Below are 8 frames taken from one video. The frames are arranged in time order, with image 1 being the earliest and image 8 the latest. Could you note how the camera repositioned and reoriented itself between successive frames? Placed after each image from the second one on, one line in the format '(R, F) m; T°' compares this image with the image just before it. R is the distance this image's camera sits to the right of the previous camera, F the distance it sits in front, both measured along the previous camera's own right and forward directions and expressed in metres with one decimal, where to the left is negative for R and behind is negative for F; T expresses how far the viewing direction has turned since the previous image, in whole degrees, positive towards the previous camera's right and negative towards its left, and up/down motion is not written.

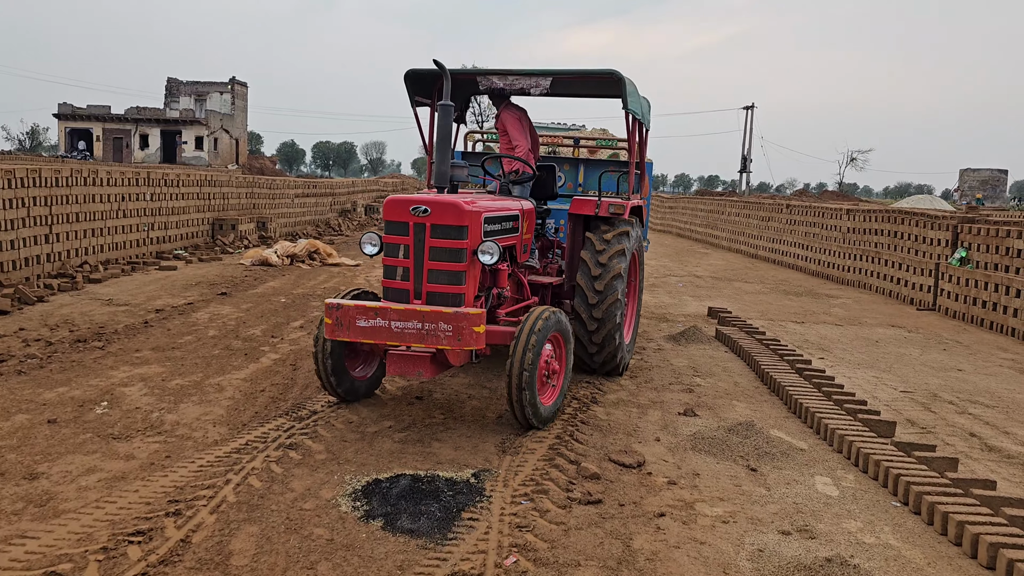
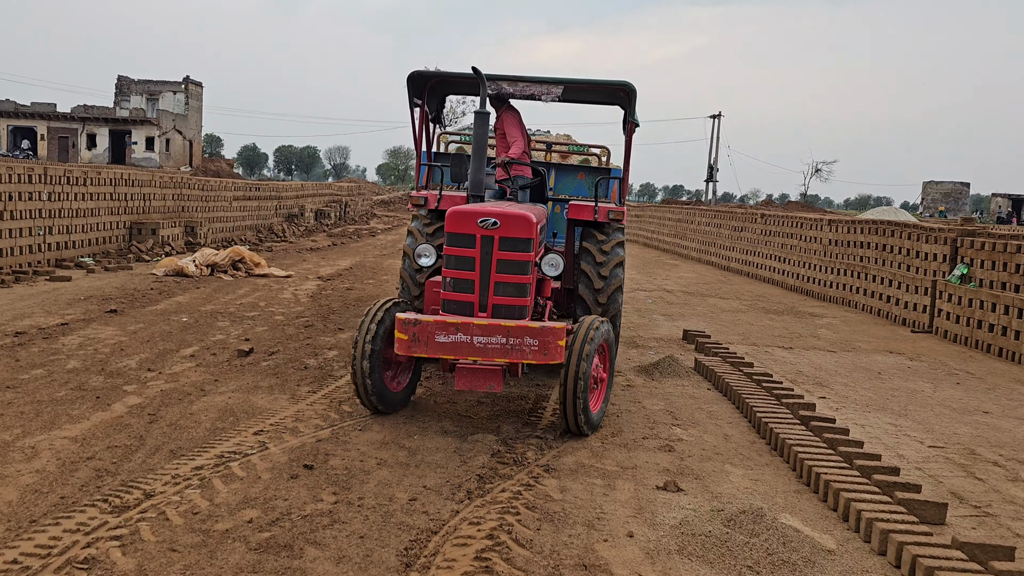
(+0.2, +1.4) m; +2°
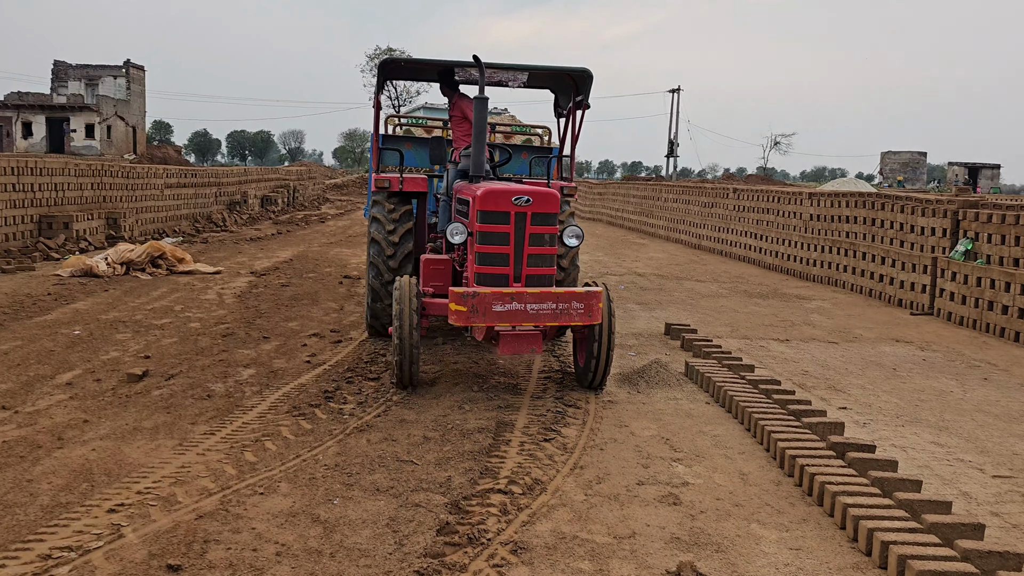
(+0.1, +1.2) m; +3°
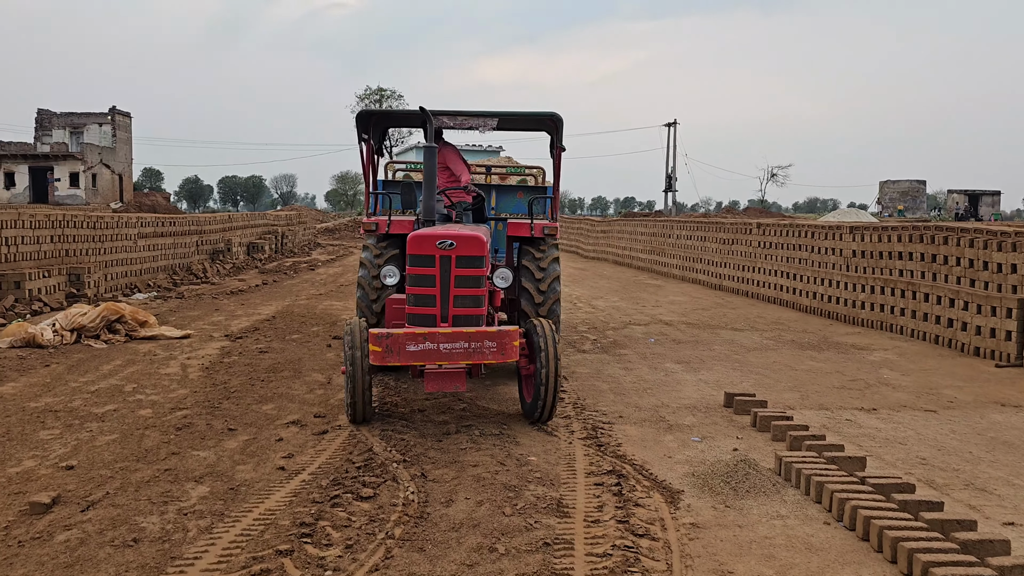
(-0.2, +1.4) m; 0°
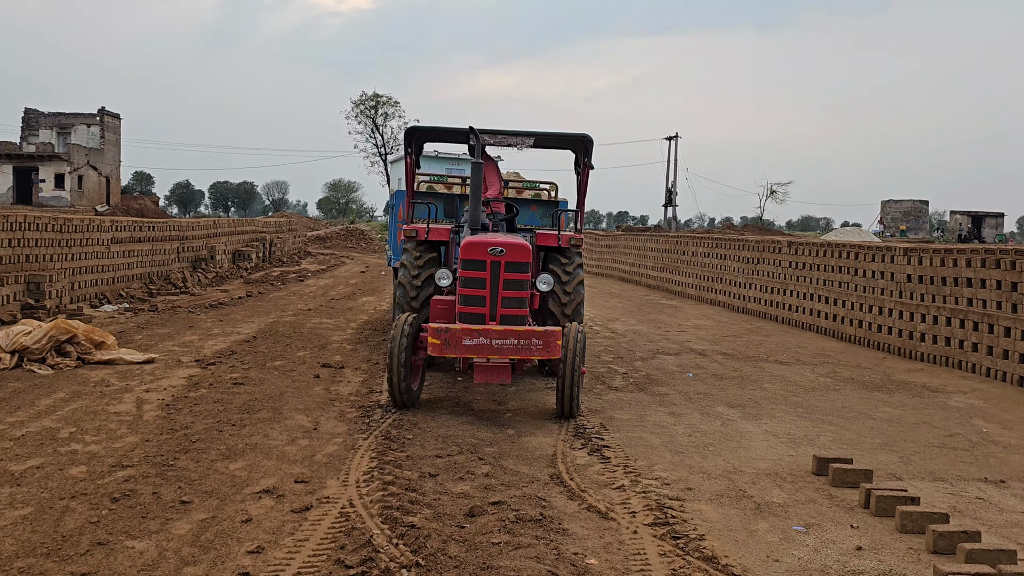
(-0.3, +1.3) m; +1°
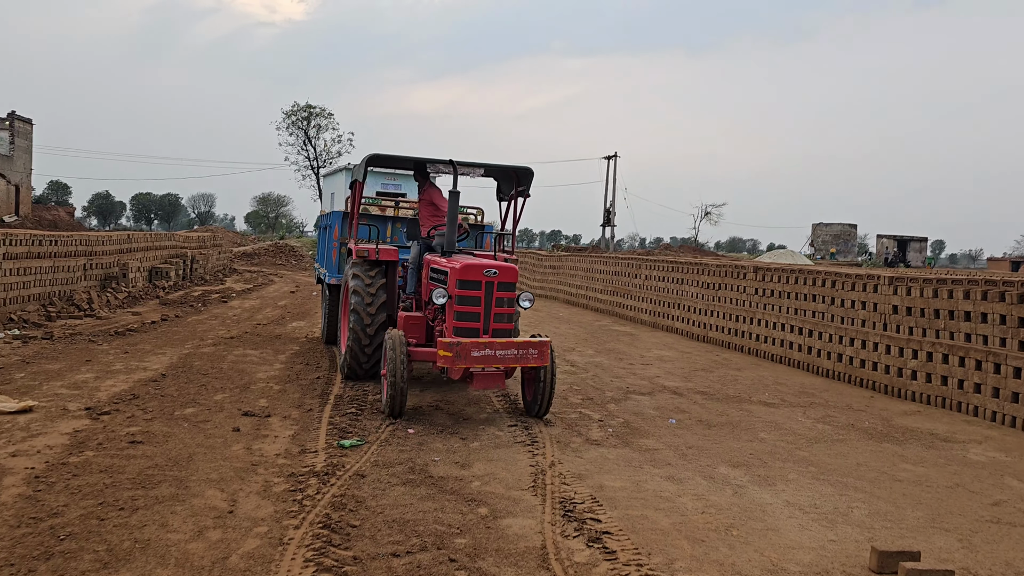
(-0.2, +1.1) m; +5°
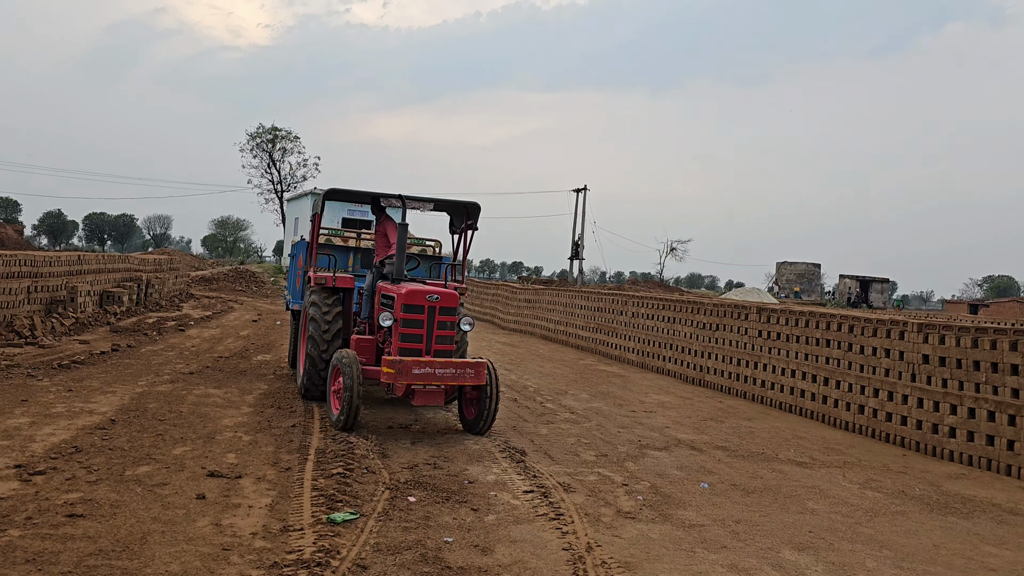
(-0.4, +0.9) m; +3°
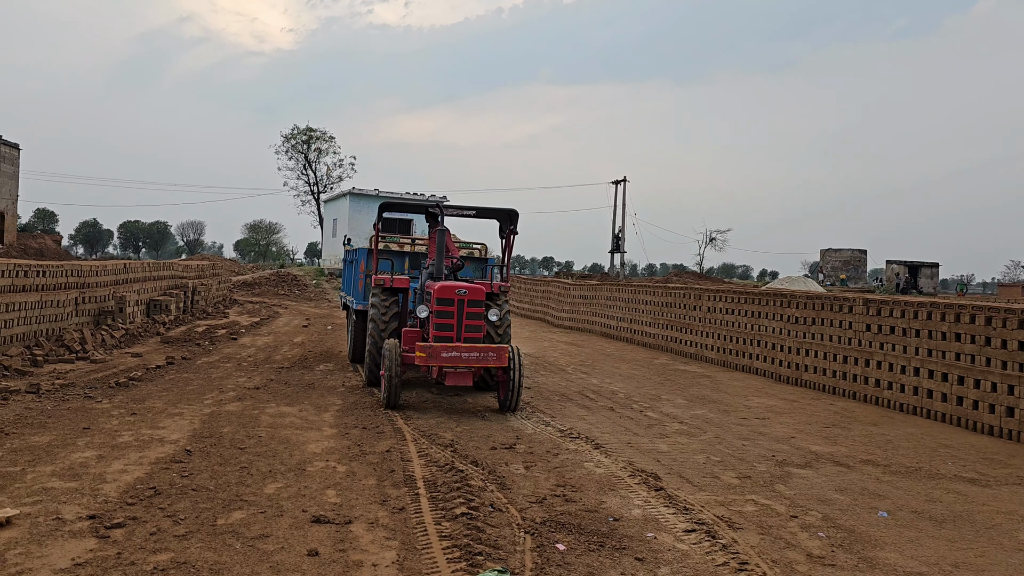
(-0.7, +0.9) m; -2°
